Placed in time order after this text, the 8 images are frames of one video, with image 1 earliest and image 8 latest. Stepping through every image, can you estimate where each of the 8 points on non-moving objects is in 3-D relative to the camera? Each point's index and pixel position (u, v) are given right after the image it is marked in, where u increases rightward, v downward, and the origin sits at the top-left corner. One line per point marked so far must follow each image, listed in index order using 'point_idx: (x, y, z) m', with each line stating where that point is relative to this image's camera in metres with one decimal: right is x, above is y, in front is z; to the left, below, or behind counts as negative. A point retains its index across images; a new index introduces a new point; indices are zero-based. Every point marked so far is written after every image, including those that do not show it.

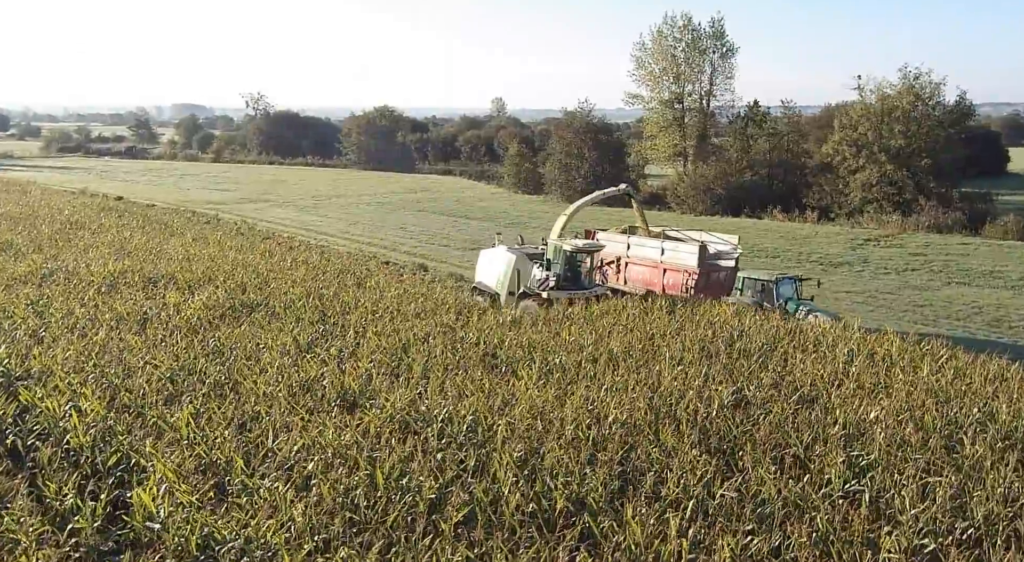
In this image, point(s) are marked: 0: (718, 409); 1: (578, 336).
0: (+2.1, -1.3, +8.6) m
1: (+0.9, -0.8, +11.6) m
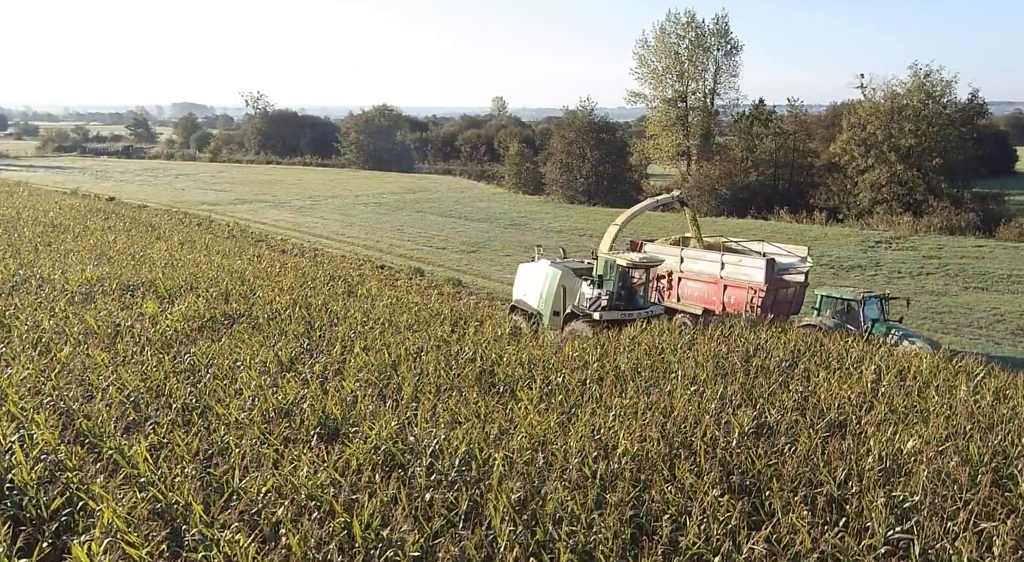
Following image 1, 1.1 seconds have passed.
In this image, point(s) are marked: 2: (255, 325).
0: (+2.1, -1.5, +7.7) m
1: (+0.9, -1.0, +10.8) m
2: (-4.0, -0.7, +12.8) m
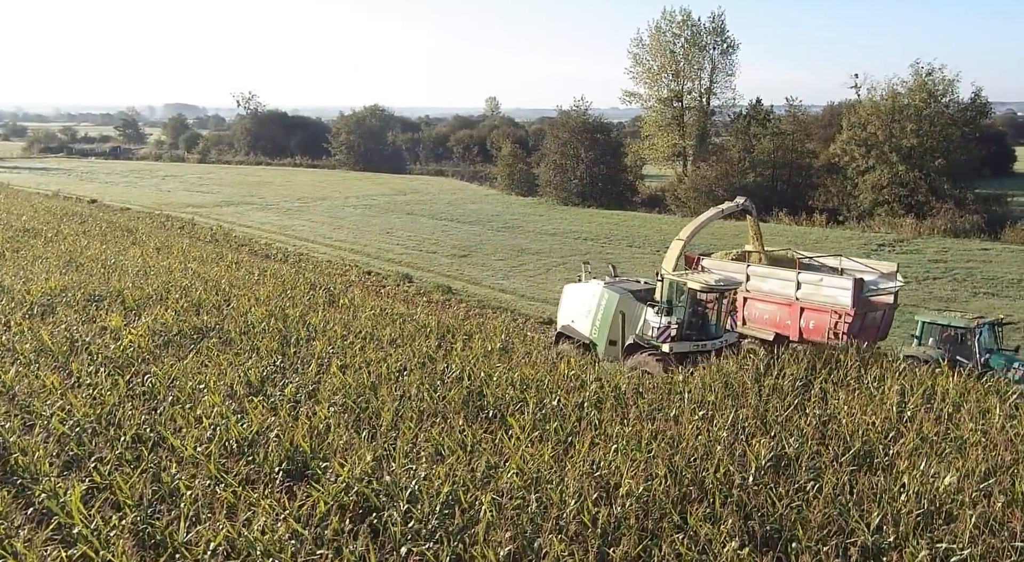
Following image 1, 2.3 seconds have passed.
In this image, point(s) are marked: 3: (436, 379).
0: (+2.0, -1.6, +6.9) m
1: (+0.8, -1.1, +9.9) m
2: (-4.2, -0.9, +11.9) m
3: (-0.9, -1.2, +10.0) m
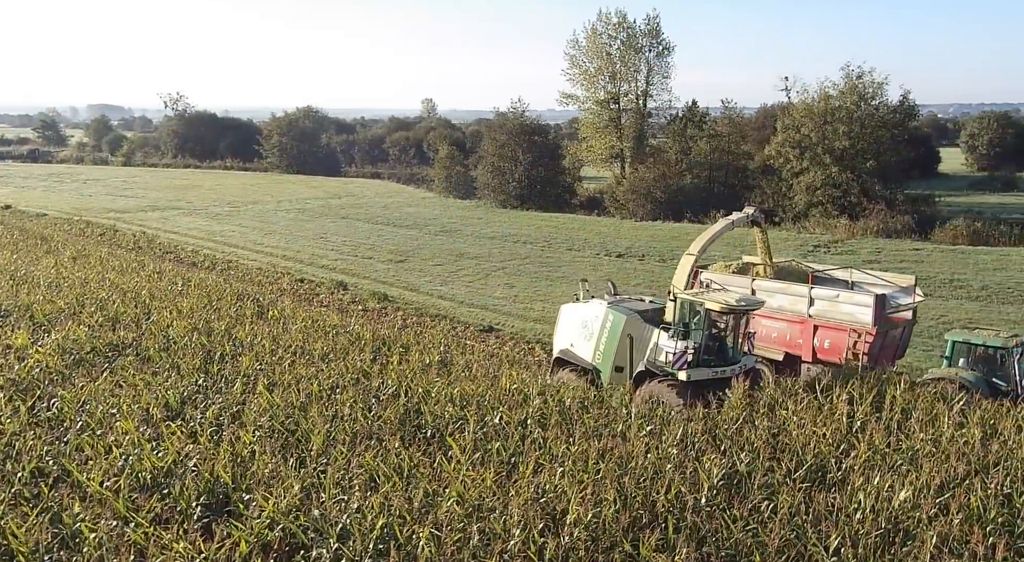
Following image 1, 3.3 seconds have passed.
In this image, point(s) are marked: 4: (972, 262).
0: (+1.6, -1.7, +6.6) m
1: (+0.1, -1.3, +9.5) m
2: (-5.0, -1.1, +11.1) m
3: (-1.6, -1.3, +9.4) m
4: (+10.7, +0.4, +18.7) m
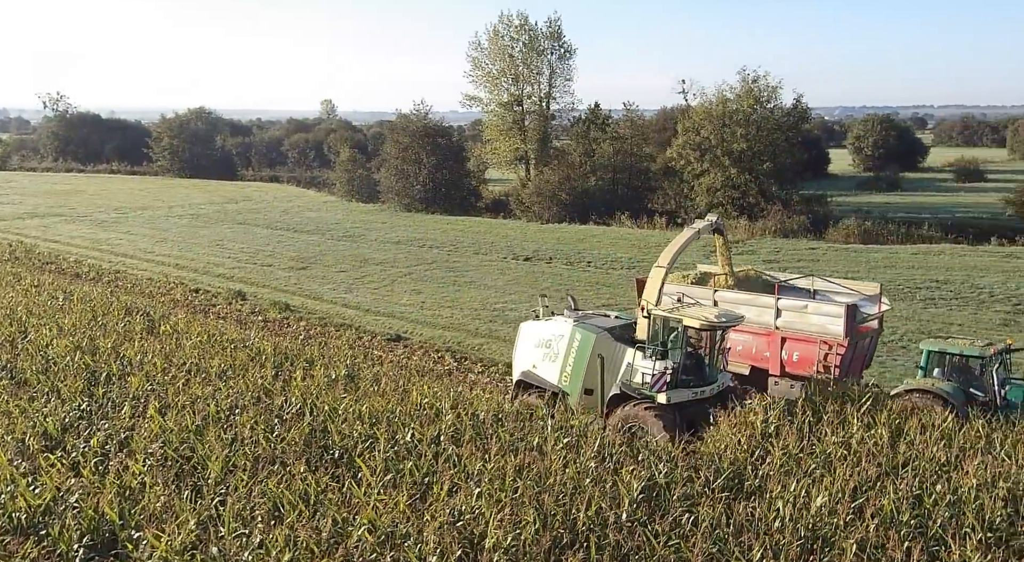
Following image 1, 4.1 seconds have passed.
0: (+0.9, -1.8, +6.4) m
1: (-0.9, -1.4, +9.1) m
2: (-6.2, -1.3, +10.1) m
3: (-2.6, -1.5, +8.8) m
4: (+8.5, +0.5, +19.5) m
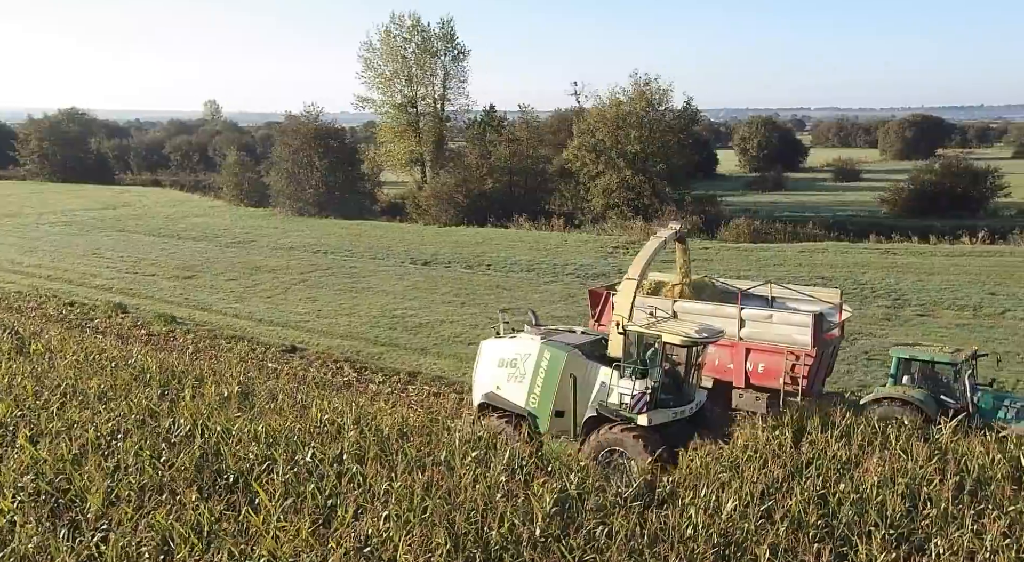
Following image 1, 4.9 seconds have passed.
0: (+0.2, -1.8, +6.2) m
1: (-1.9, -1.5, +8.7) m
2: (-7.3, -1.5, +9.1) m
3: (-3.6, -1.6, +8.2) m
4: (+6.1, +0.5, +20.2) m
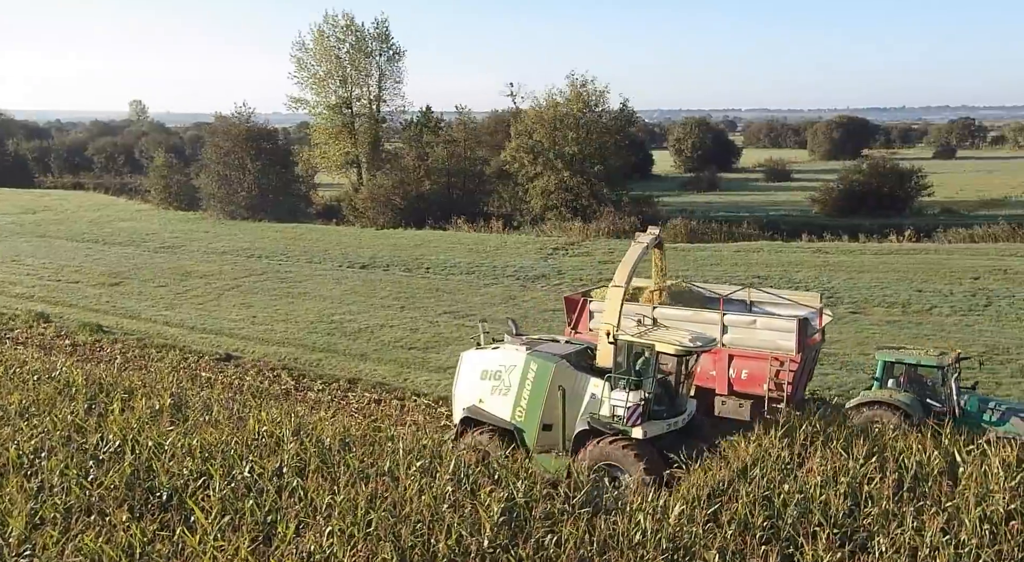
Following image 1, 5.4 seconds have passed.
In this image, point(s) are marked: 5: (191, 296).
0: (-0.2, -1.9, +6.2) m
1: (-2.5, -1.6, +8.5) m
2: (-7.8, -1.7, +8.4) m
3: (-4.1, -1.7, +7.9) m
4: (+4.6, +0.6, +20.5) m
5: (-7.8, -0.4, +19.9) m
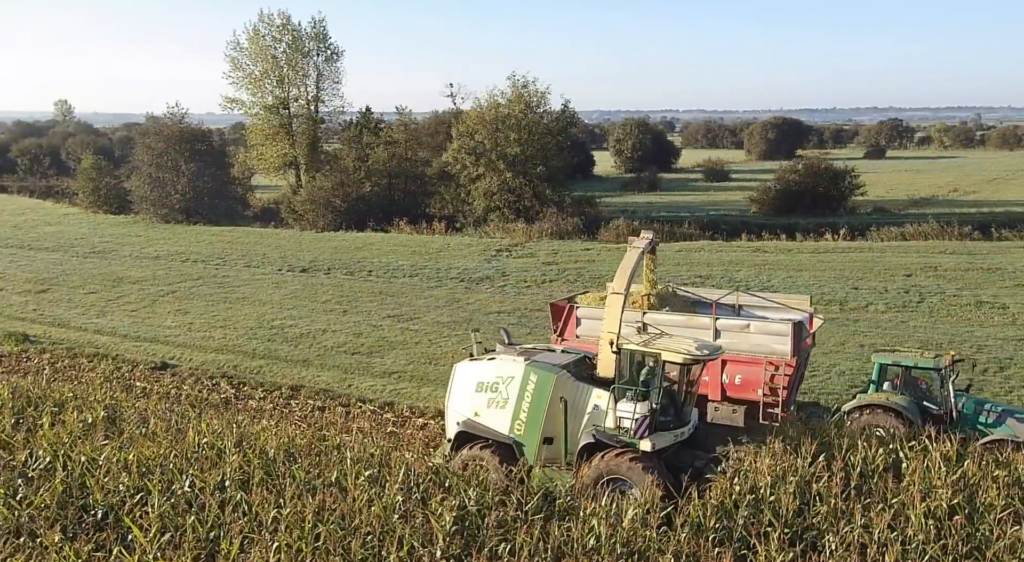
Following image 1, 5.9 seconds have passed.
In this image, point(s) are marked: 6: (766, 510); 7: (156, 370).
0: (-0.5, -1.9, +6.1) m
1: (-3.0, -1.6, +8.2) m
2: (-8.3, -1.8, +7.7) m
3: (-4.6, -1.8, +7.5) m
4: (+3.2, +0.6, +20.7) m
5: (-9.2, -0.5, +19.2) m
6: (+1.9, -1.7, +6.2) m
7: (-6.1, -1.5, +13.8) m
